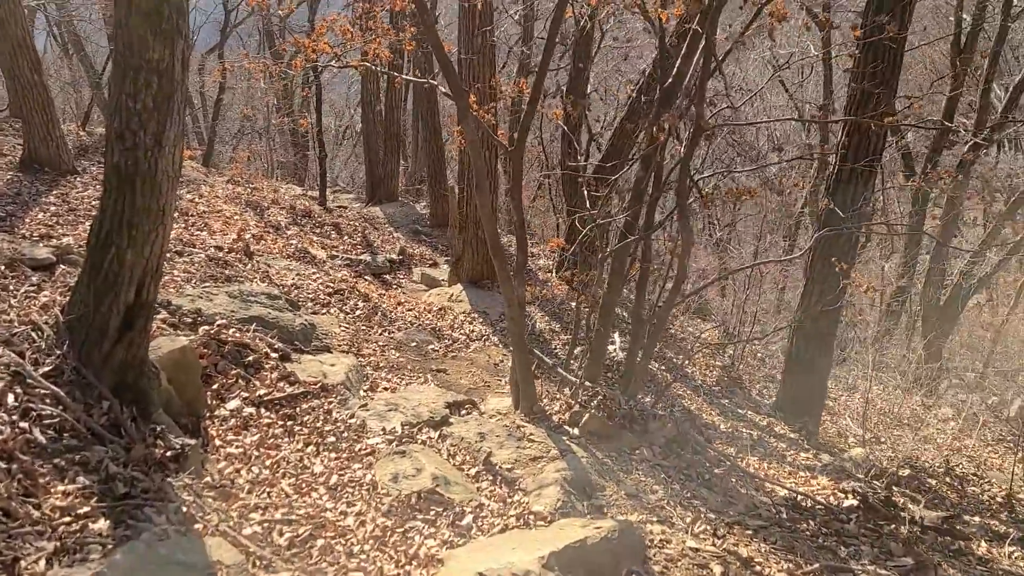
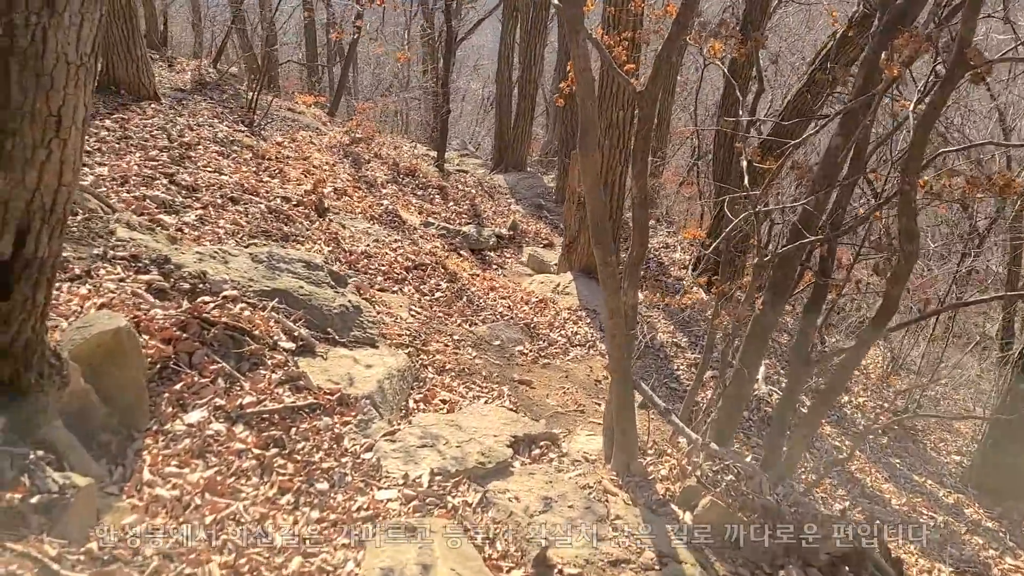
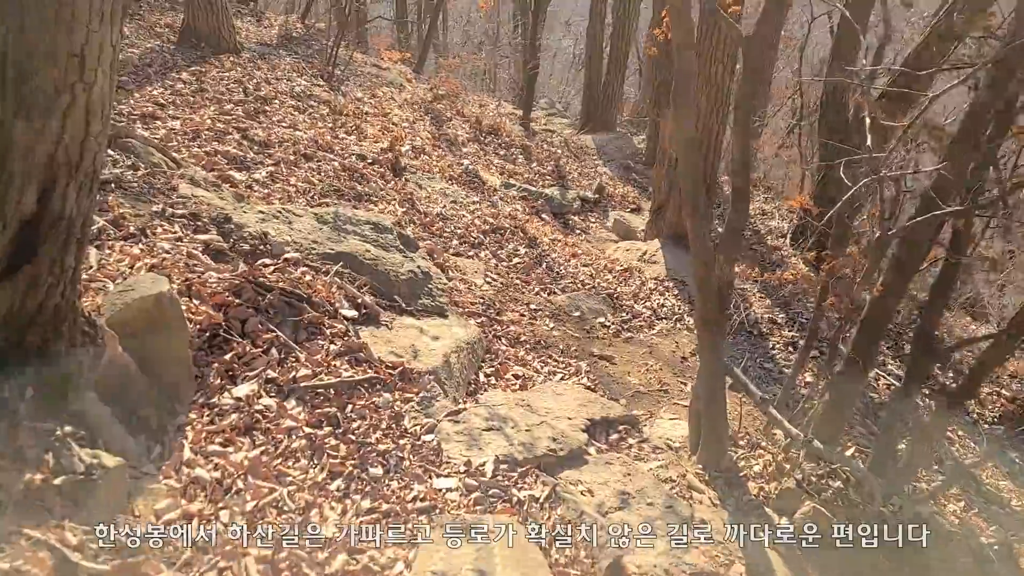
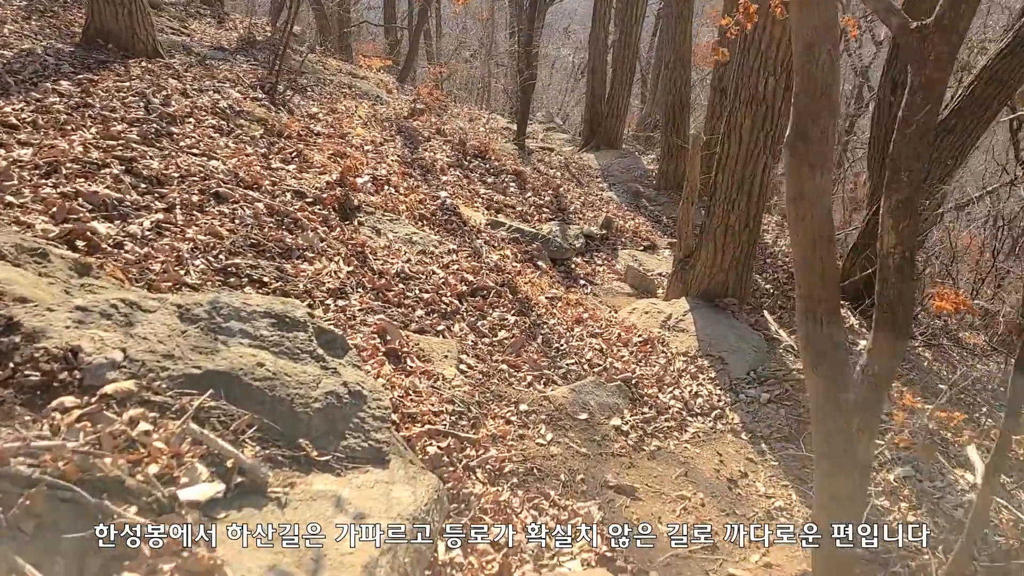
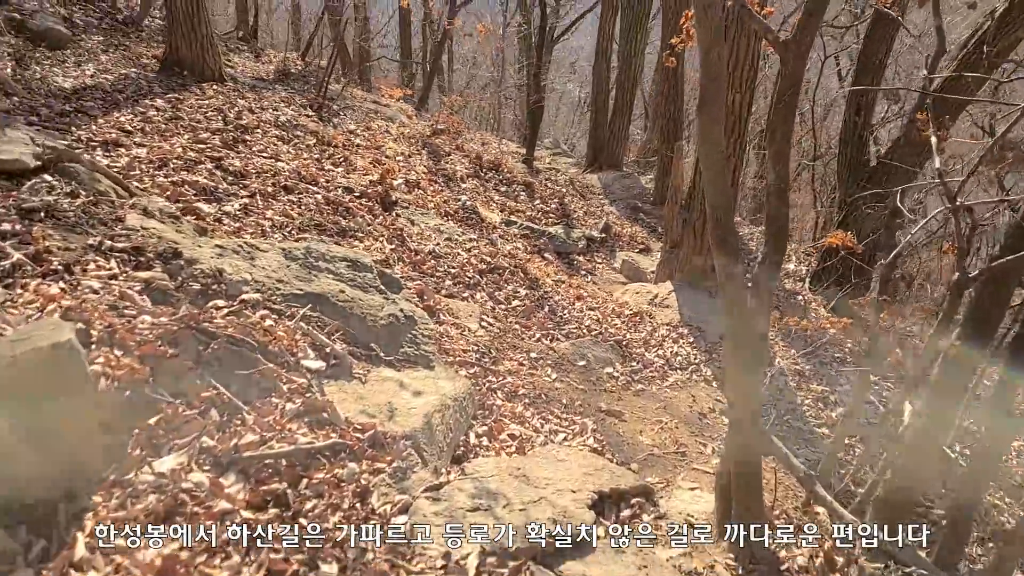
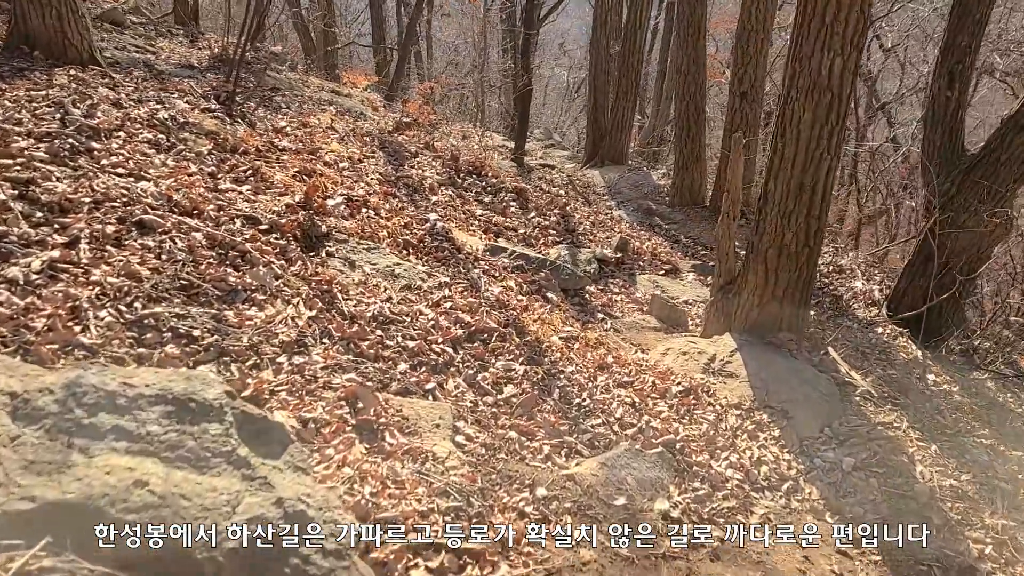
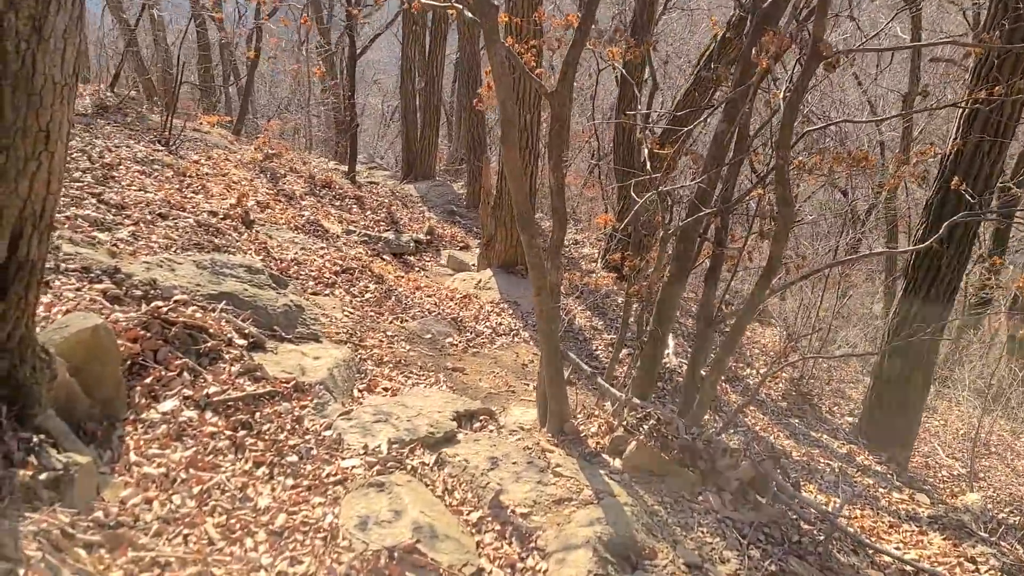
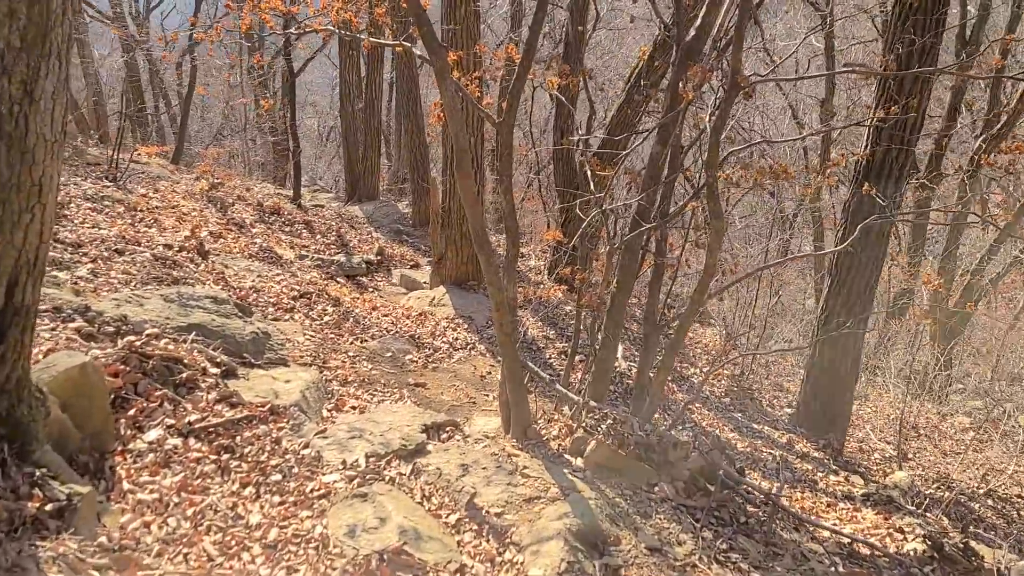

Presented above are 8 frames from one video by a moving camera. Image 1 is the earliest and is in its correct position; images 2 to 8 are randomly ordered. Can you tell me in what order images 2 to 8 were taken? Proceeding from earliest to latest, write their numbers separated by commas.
8, 7, 2, 3, 5, 4, 6
